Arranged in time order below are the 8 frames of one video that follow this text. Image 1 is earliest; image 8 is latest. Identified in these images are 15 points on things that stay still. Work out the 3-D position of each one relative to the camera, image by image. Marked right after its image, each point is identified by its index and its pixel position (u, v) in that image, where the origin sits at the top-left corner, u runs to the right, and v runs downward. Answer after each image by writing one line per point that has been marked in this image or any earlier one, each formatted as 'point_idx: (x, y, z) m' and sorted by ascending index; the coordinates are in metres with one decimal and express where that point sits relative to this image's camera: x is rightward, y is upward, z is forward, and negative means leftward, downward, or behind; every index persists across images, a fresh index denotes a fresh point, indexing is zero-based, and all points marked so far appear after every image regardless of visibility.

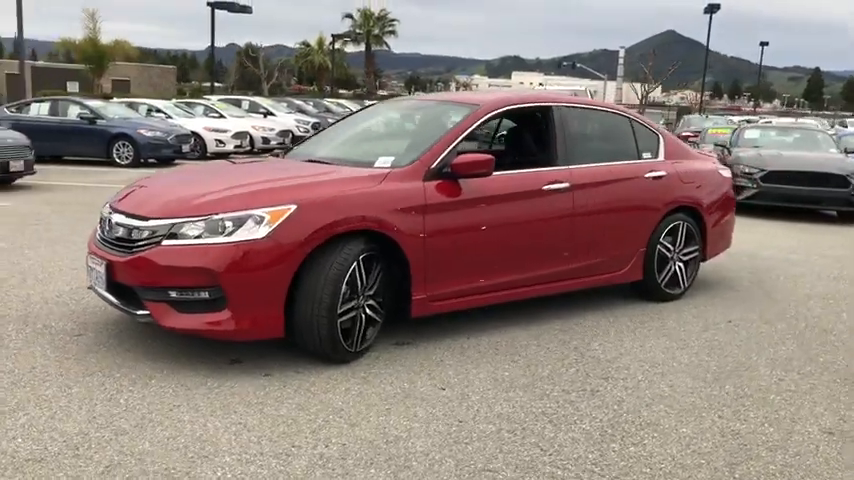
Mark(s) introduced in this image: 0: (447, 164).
0: (+0.1, +0.5, +5.5) m
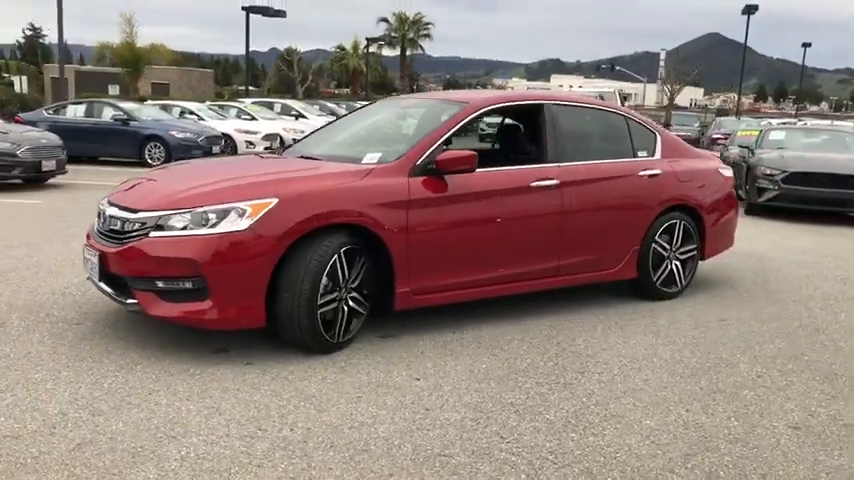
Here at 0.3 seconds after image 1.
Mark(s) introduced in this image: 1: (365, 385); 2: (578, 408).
0: (0.0, +0.6, +5.7) m
1: (-0.4, -0.8, +4.7) m
2: (+0.8, -0.9, +4.5) m
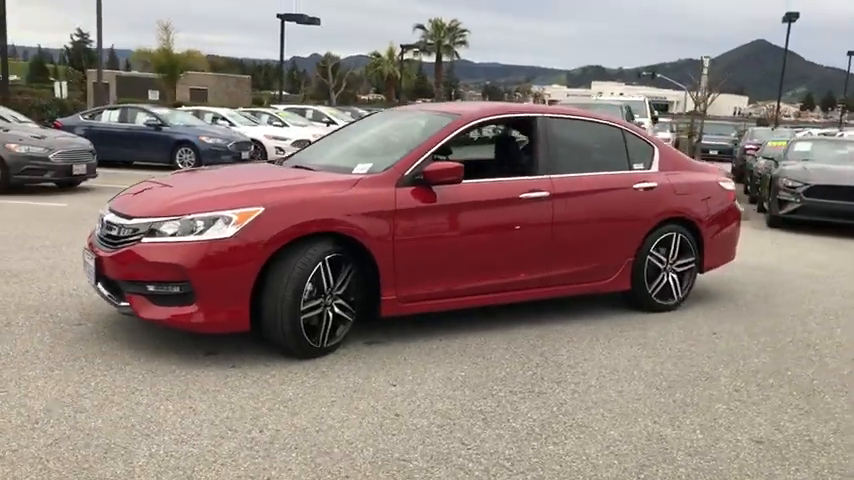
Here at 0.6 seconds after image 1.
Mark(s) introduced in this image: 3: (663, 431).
0: (-0.1, +0.5, +5.8) m
1: (-0.5, -0.9, +4.8) m
2: (+0.7, -1.0, +4.5) m
3: (+1.3, -1.0, +4.4) m
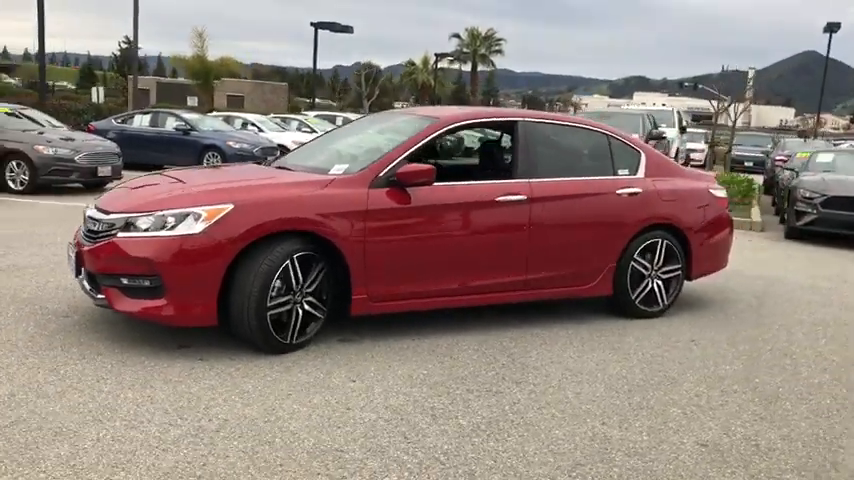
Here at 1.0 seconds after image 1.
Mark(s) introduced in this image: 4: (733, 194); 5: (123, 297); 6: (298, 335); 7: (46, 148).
0: (-0.2, +0.5, +5.9) m
1: (-0.8, -0.9, +4.9) m
2: (+0.4, -1.0, +4.6) m
3: (+1.0, -1.0, +4.4) m
4: (+7.2, +1.1, +19.0) m
5: (-2.0, -0.4, +5.3) m
6: (-0.9, -0.7, +5.6) m
7: (-7.2, +1.7, +15.3) m
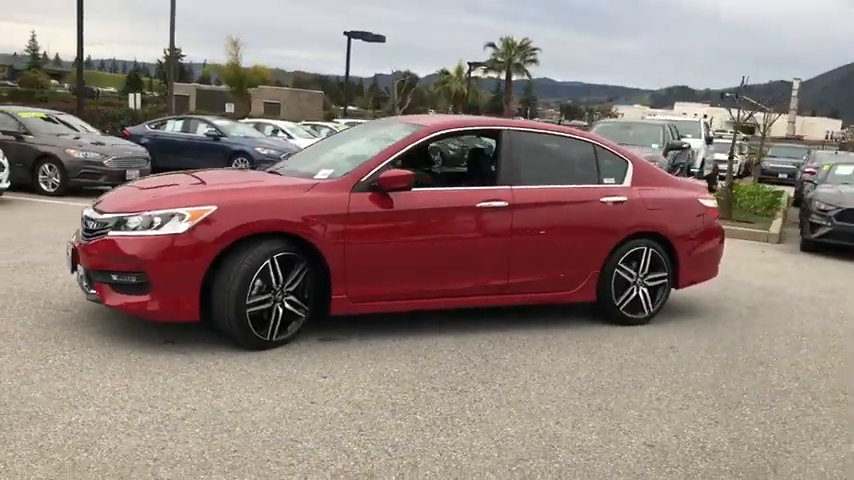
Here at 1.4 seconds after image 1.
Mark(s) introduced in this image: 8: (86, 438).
0: (-0.4, +0.5, +6.1) m
1: (-1.0, -0.9, +5.2) m
2: (+0.2, -1.0, +4.8) m
3: (+0.7, -1.1, +4.6) m
4: (+7.6, +0.8, +18.8) m
5: (-2.2, -0.4, +5.6) m
6: (-1.1, -0.7, +5.8) m
7: (-6.9, +1.7, +15.9) m
8: (-1.7, -1.0, +4.1) m
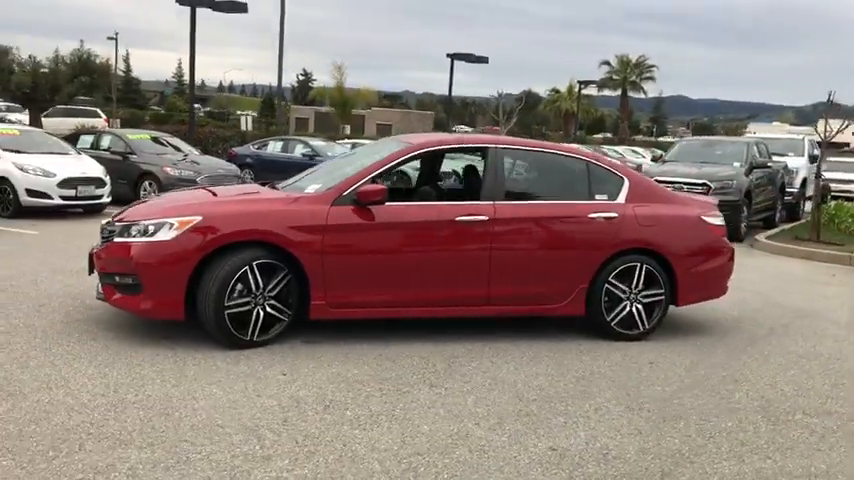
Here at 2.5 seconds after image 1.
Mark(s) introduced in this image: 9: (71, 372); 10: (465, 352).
0: (-0.6, +0.4, +6.5) m
1: (-1.3, -0.9, +5.7) m
2: (-0.3, -1.1, +5.1) m
3: (+0.3, -1.1, +4.8) m
4: (+9.4, +0.3, +17.8) m
5: (-2.4, -0.4, +6.3) m
6: (-1.3, -0.7, +6.3) m
7: (-5.4, +1.5, +17.2) m
8: (-2.2, -1.0, +4.7) m
9: (-2.4, -0.9, +5.5) m
10: (+0.3, -0.9, +6.5) m
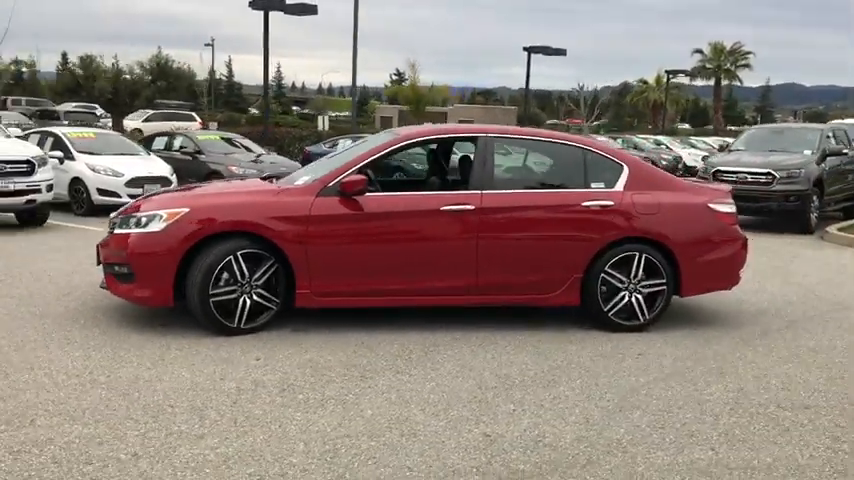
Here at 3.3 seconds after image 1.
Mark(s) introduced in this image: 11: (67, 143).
0: (-0.7, +0.5, +6.7) m
1: (-1.6, -0.9, +5.9) m
2: (-0.6, -1.0, +5.2) m
3: (-0.1, -1.1, +4.8) m
4: (+10.6, +0.5, +16.6) m
5: (-2.6, -0.3, +6.7) m
6: (-1.5, -0.7, +6.5) m
7: (-4.2, +1.6, +17.9) m
8: (-2.6, -0.9, +5.1) m
9: (-2.7, -0.8, +5.8) m
10: (+0.2, -0.8, +6.6) m
11: (-7.3, +2.0, +16.4) m
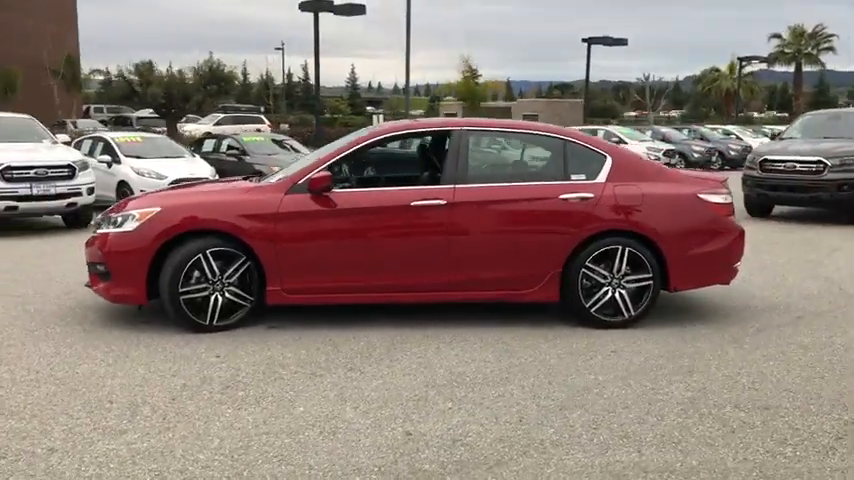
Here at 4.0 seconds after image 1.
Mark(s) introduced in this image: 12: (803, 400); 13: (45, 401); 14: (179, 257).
0: (-1.0, +0.5, +6.7) m
1: (-1.9, -0.8, +6.0) m
2: (-1.0, -1.0, +5.2) m
3: (-0.5, -1.0, +4.8) m
4: (+11.2, +0.7, +15.4) m
5: (-2.8, -0.3, +6.9) m
6: (-1.7, -0.6, +6.6) m
7: (-3.3, +1.6, +18.2) m
8: (-2.9, -1.0, +5.3) m
9: (-3.0, -0.8, +6.0) m
10: (-0.1, -0.8, +6.5) m
11: (-6.6, +2.0, +17.0) m
12: (+2.3, -1.0, +5.1) m
13: (-2.4, -1.0, +5.0) m
14: (-2.0, -0.1, +6.5) m
